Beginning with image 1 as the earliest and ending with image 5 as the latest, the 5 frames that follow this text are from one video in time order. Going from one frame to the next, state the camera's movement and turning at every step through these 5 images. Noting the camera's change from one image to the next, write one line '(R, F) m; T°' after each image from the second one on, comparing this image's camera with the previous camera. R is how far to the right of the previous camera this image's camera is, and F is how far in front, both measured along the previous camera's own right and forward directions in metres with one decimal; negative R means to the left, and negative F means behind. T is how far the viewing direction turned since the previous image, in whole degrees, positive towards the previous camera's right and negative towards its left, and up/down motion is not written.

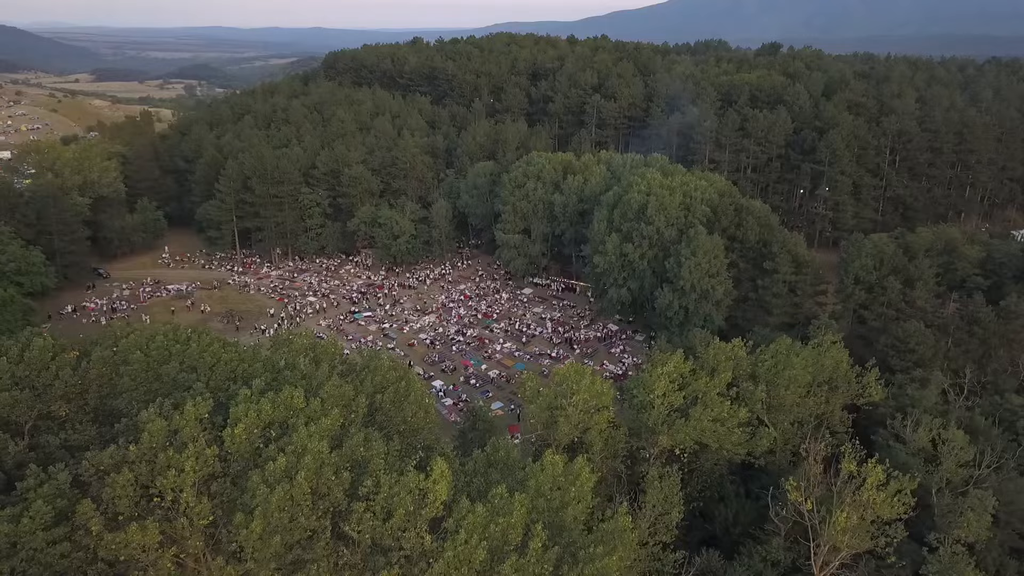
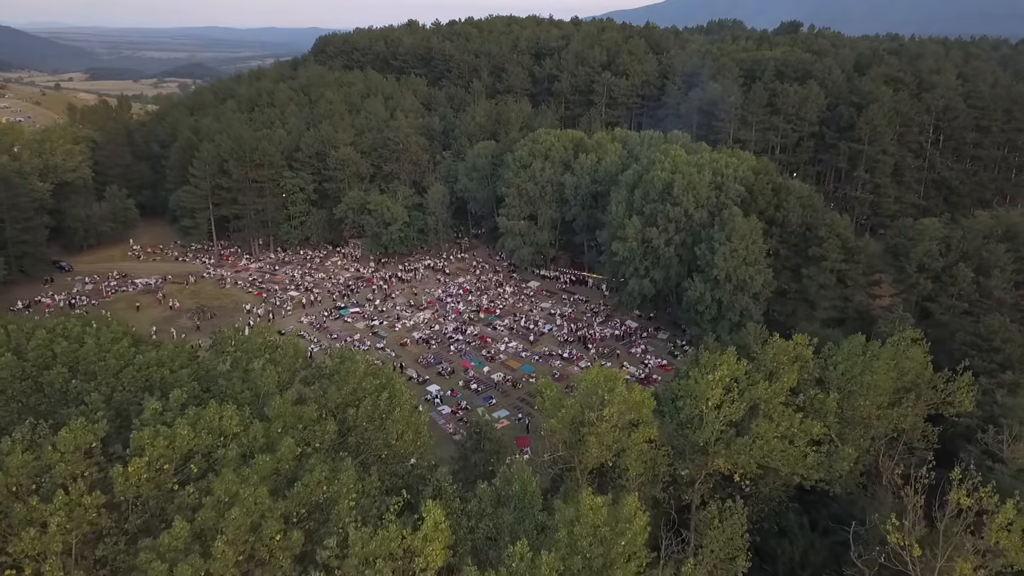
(-0.5, +6.6) m; 0°
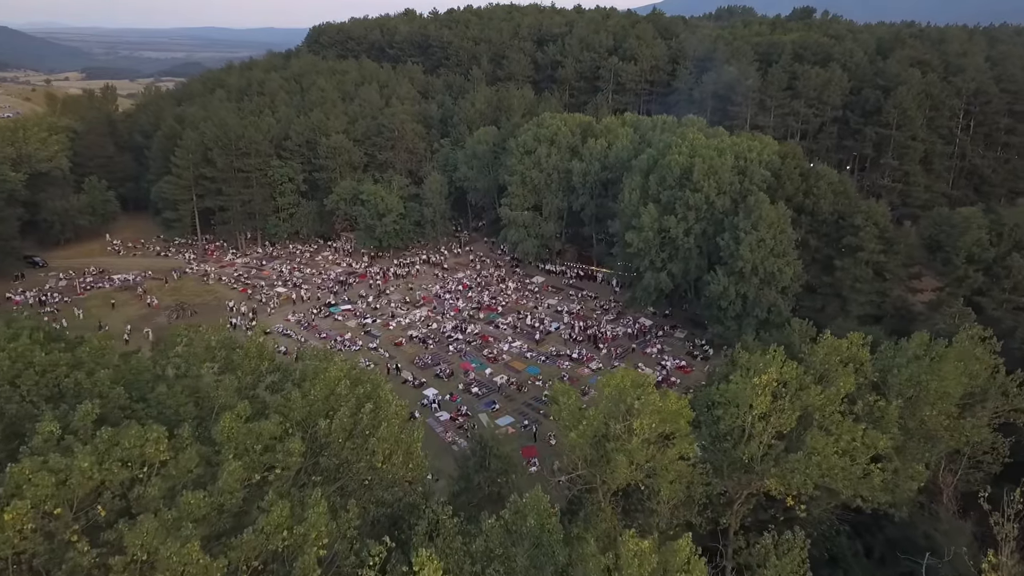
(-0.3, +3.9) m; 0°
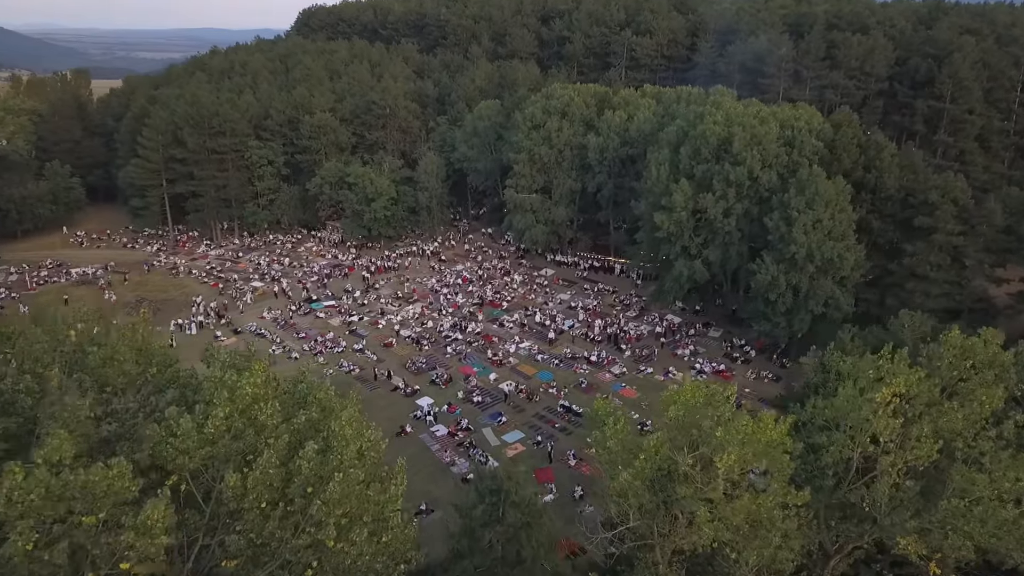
(-0.5, +6.2) m; 0°
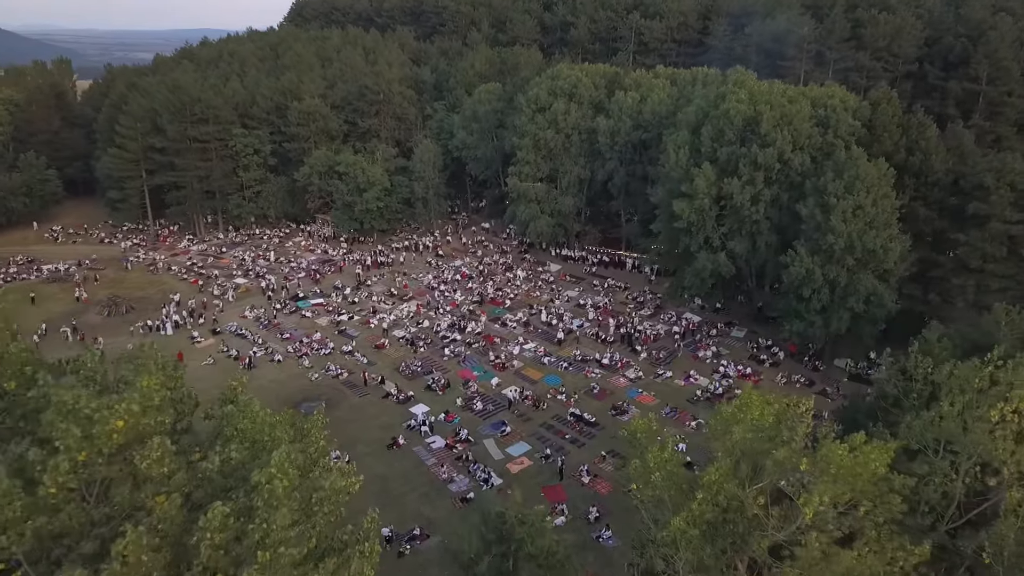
(-0.2, +3.5) m; 0°
